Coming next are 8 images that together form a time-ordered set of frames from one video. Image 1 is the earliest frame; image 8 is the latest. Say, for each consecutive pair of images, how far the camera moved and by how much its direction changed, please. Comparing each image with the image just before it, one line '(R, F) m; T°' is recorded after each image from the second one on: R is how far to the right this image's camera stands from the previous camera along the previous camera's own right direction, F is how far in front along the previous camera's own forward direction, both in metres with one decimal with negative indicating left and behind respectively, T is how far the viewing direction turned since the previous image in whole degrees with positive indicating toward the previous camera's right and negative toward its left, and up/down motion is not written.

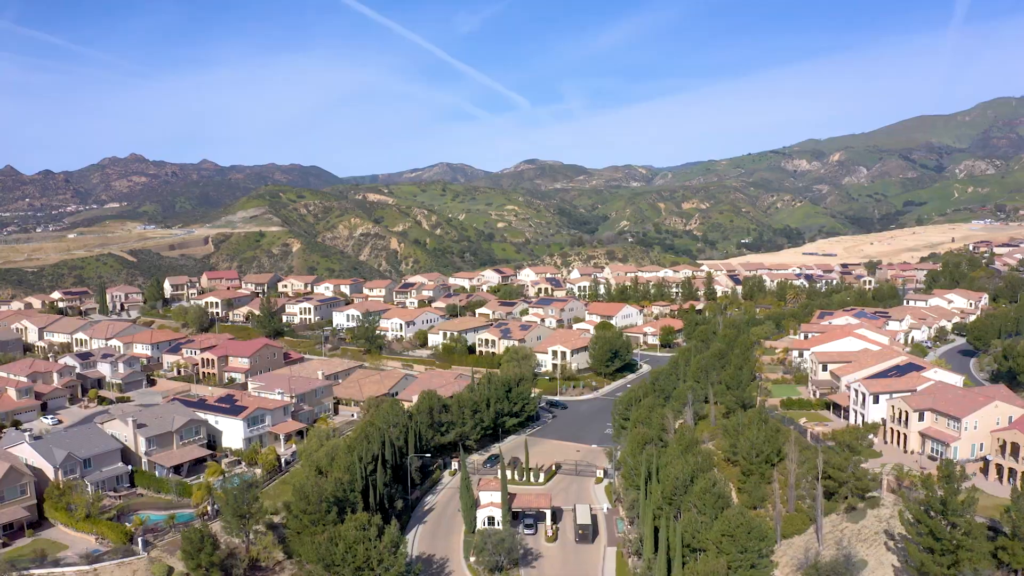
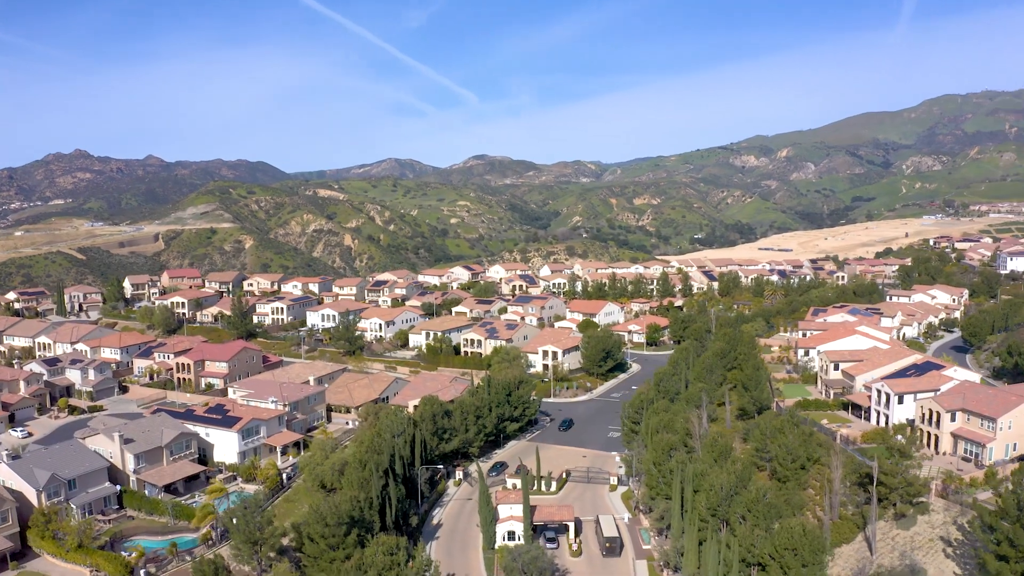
(-1.7, +2.3) m; +2°
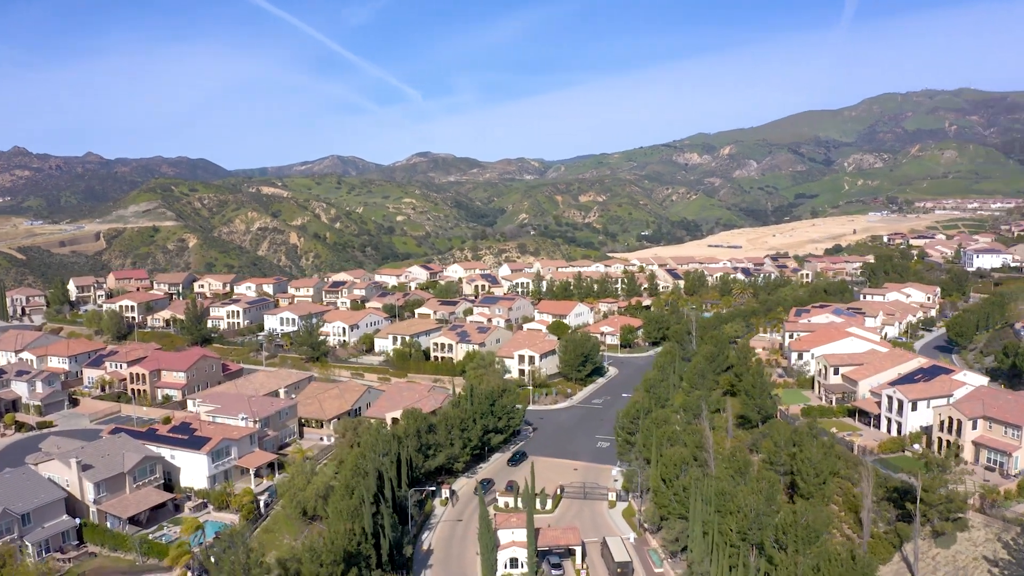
(-1.2, +2.6) m; +3°
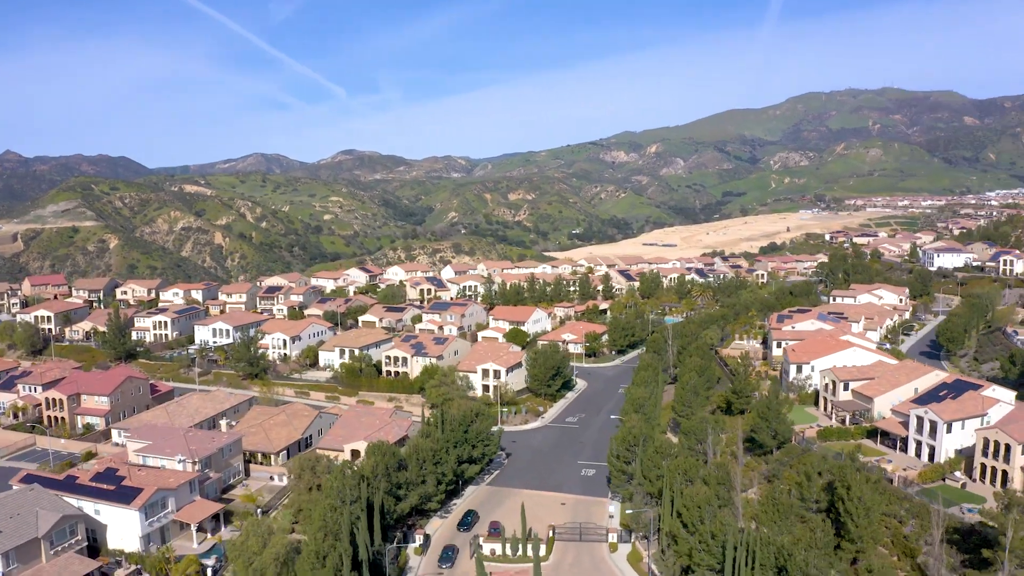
(-1.3, +4.6) m; +3°
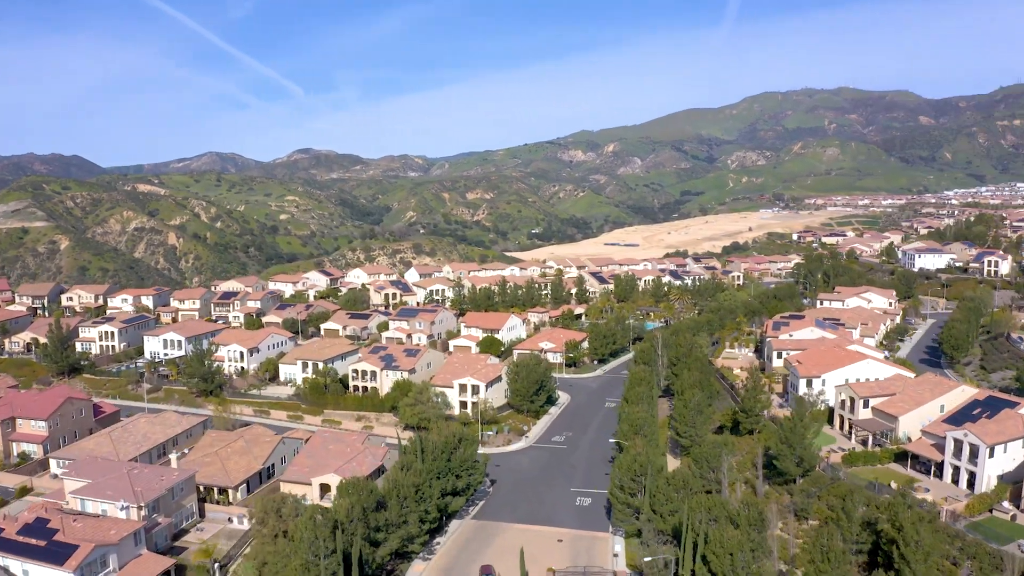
(-0.8, +3.6) m; +2°
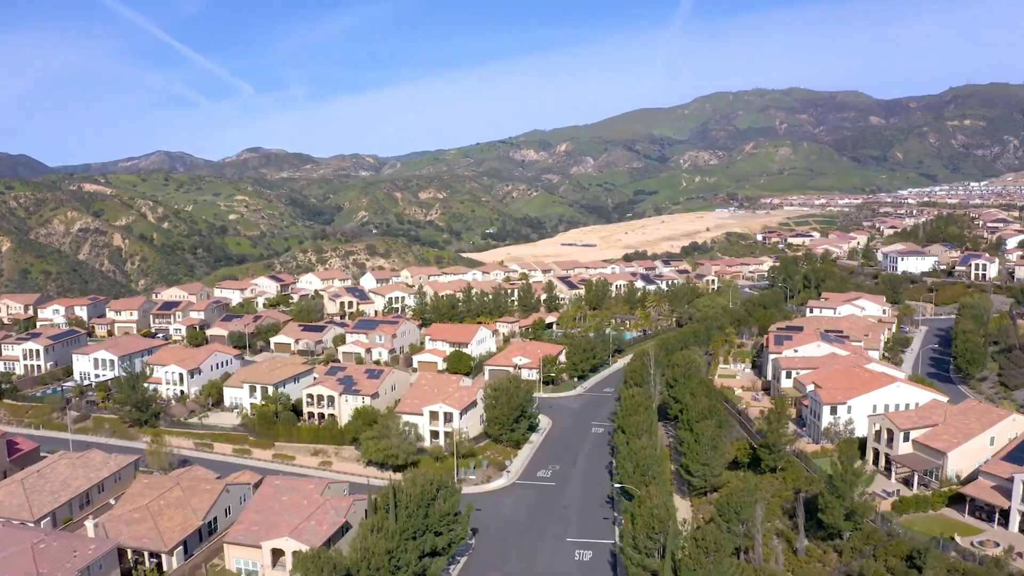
(-0.8, +4.8) m; +2°
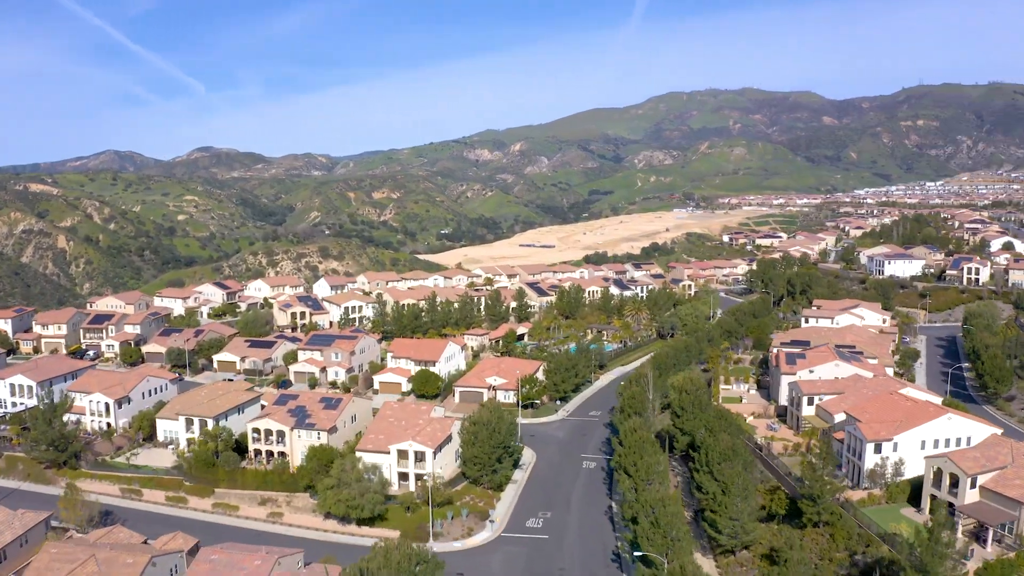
(-0.7, +5.1) m; +2°
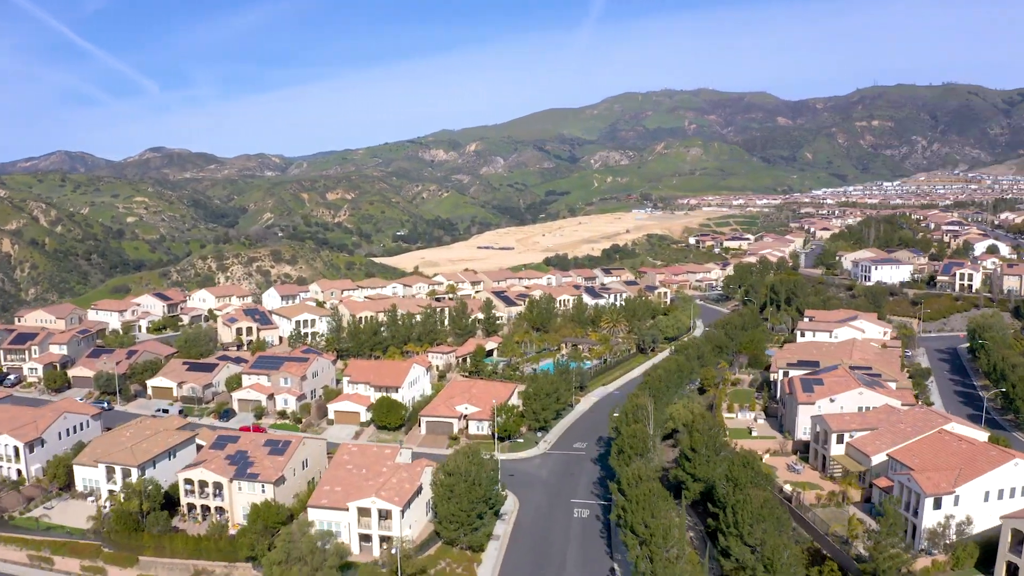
(-0.6, +4.8) m; +2°
